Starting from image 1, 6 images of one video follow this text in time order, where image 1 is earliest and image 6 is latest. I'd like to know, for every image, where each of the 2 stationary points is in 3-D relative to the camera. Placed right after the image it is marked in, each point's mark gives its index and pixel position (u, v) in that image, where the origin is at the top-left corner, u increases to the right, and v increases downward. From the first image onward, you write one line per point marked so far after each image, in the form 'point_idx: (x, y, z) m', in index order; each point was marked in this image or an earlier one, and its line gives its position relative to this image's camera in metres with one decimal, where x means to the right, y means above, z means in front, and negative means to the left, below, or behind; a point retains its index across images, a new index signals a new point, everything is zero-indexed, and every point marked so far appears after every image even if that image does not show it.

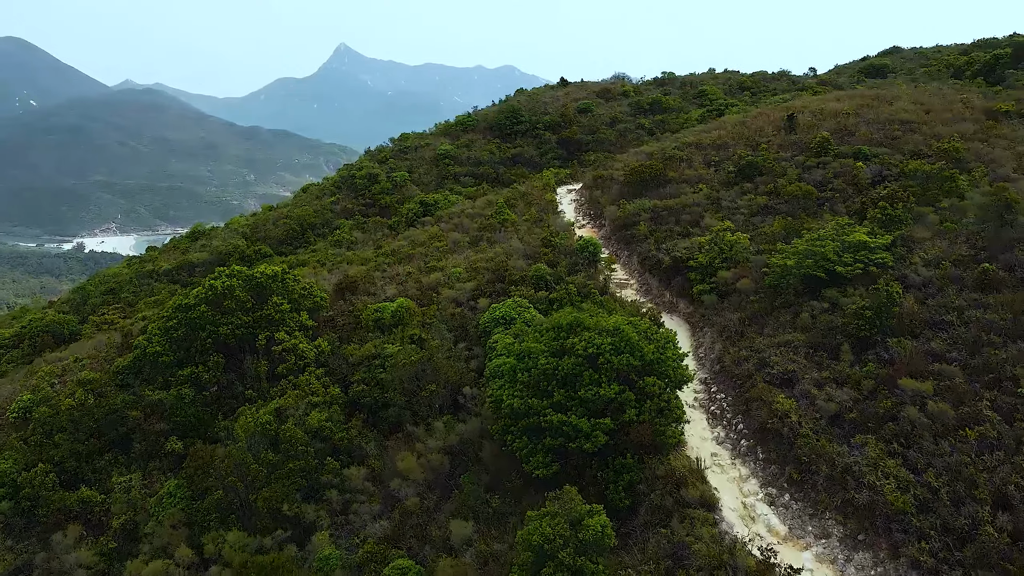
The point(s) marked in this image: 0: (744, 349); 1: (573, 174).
0: (+2.6, -0.7, +8.8) m
1: (+1.4, +2.7, +19.2) m
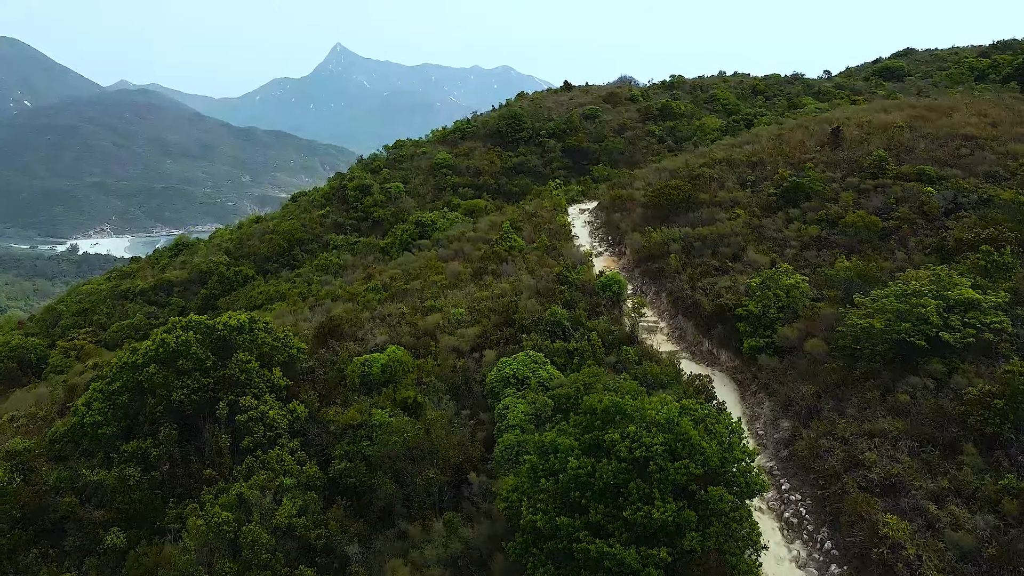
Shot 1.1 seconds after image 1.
0: (+2.7, -1.3, +7.0) m
1: (+1.5, +2.1, +17.4) m
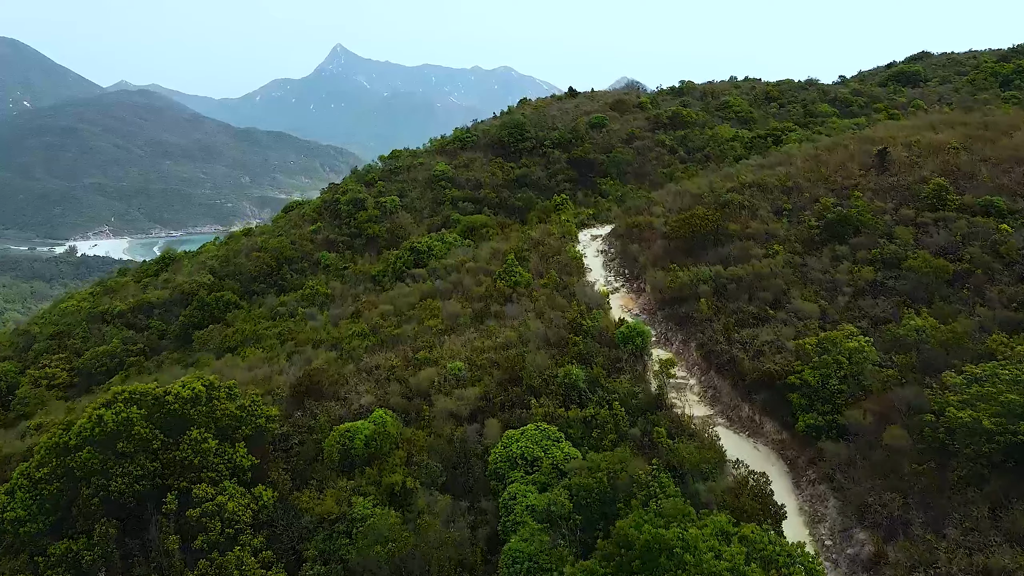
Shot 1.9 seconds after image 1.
0: (+2.8, -1.9, +5.5) m
1: (+1.6, +1.5, +15.9) m
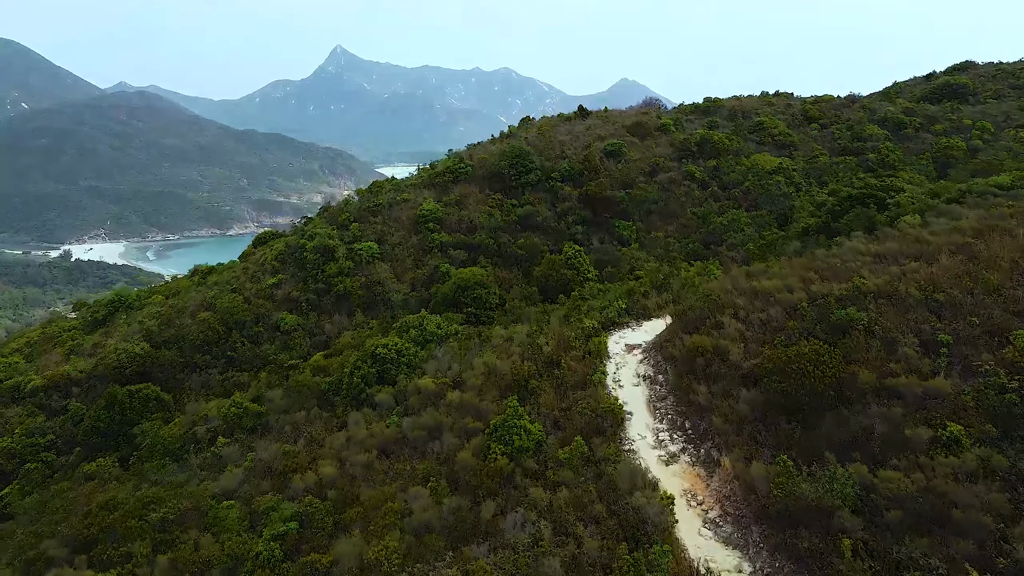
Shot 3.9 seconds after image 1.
0: (+2.8, -3.5, +1.3) m
1: (+1.7, -0.2, +11.7) m
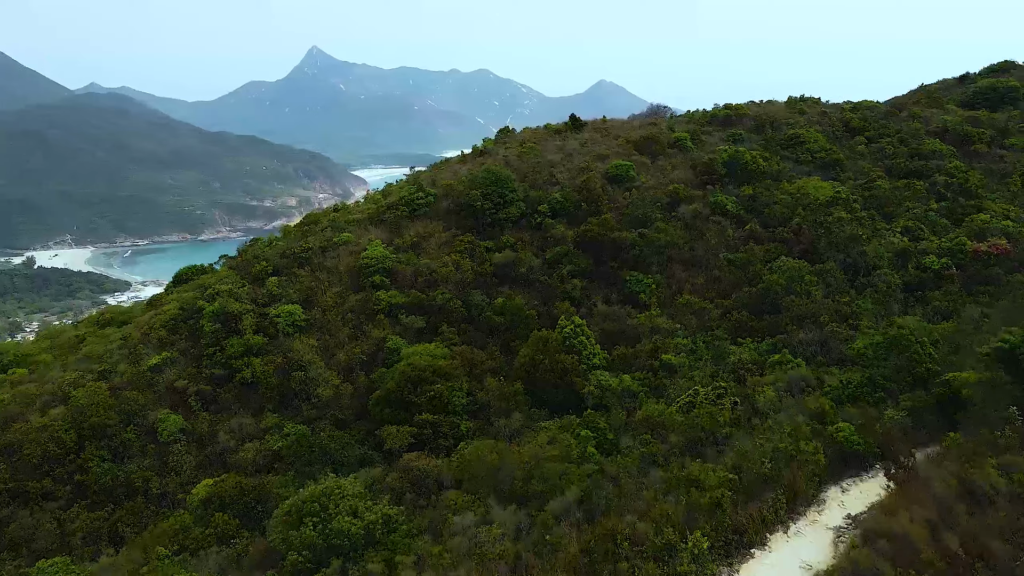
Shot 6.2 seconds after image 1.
0: (+2.9, -5.0, -4.1) m
1: (+1.4, -1.7, +6.2) m
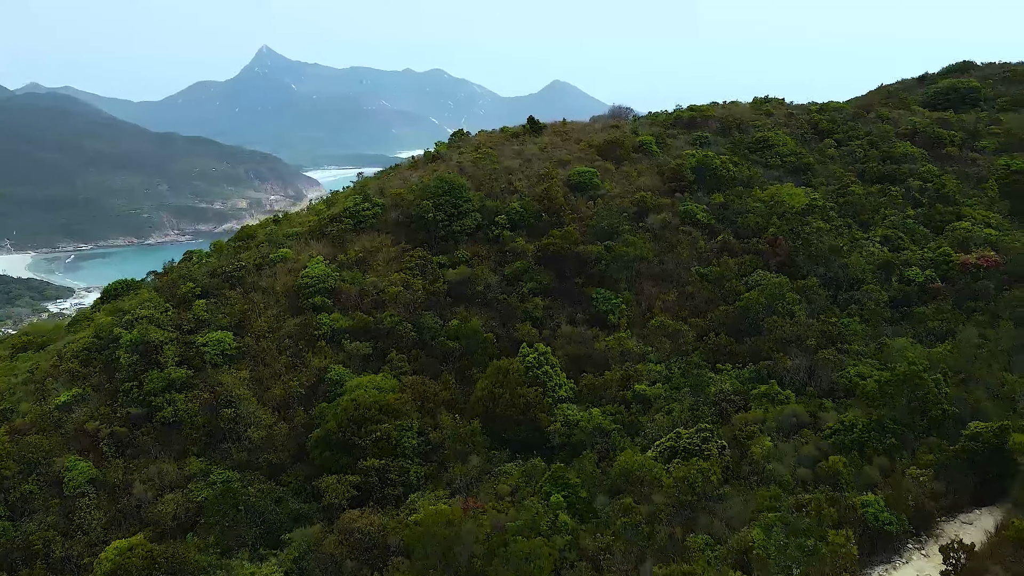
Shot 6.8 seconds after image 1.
0: (+3.2, -5.3, -5.3) m
1: (+1.1, -2.0, +4.9) m
